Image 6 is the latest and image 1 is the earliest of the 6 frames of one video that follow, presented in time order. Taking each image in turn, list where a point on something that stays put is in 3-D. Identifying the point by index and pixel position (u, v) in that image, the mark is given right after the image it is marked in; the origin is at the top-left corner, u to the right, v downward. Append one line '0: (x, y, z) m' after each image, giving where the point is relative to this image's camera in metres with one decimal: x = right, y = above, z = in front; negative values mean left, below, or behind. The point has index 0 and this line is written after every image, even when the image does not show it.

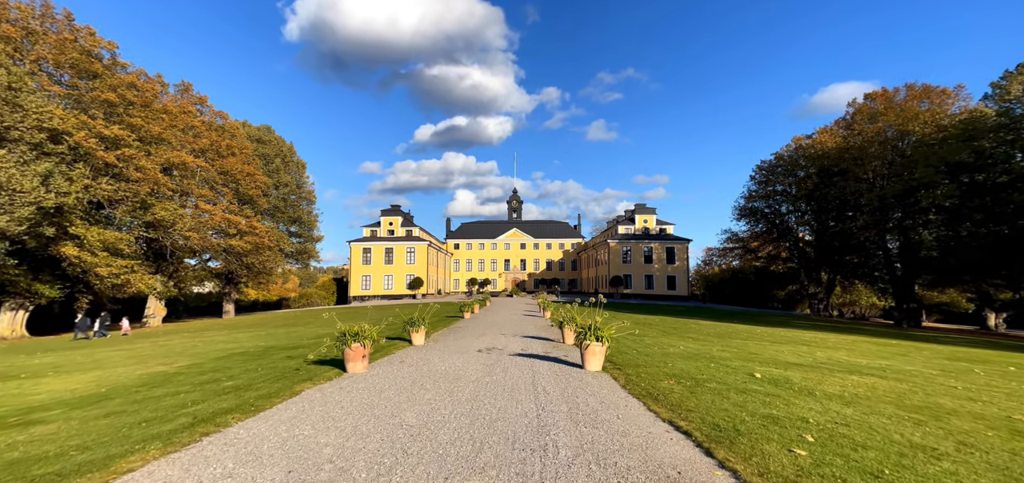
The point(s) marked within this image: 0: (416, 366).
0: (-1.7, -2.3, +7.7) m
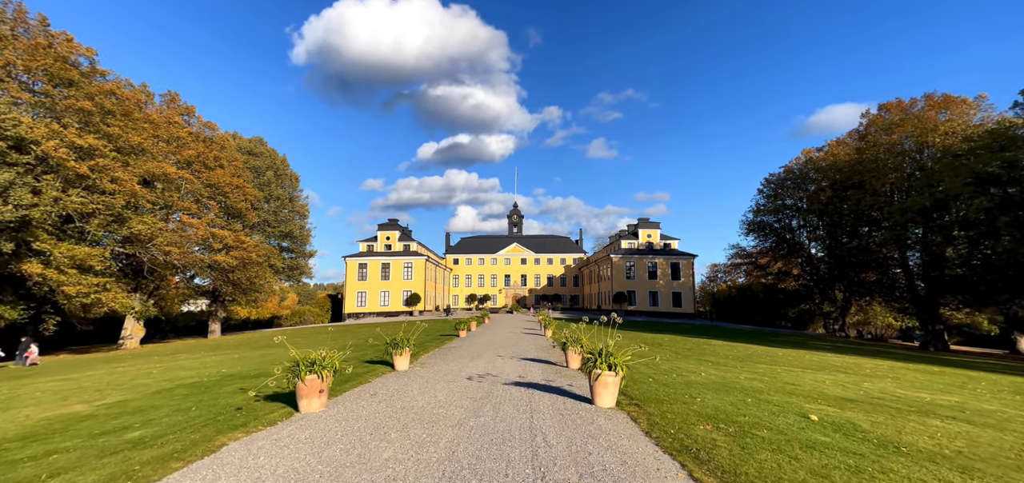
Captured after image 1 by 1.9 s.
0: (-1.8, -2.4, +6.3) m
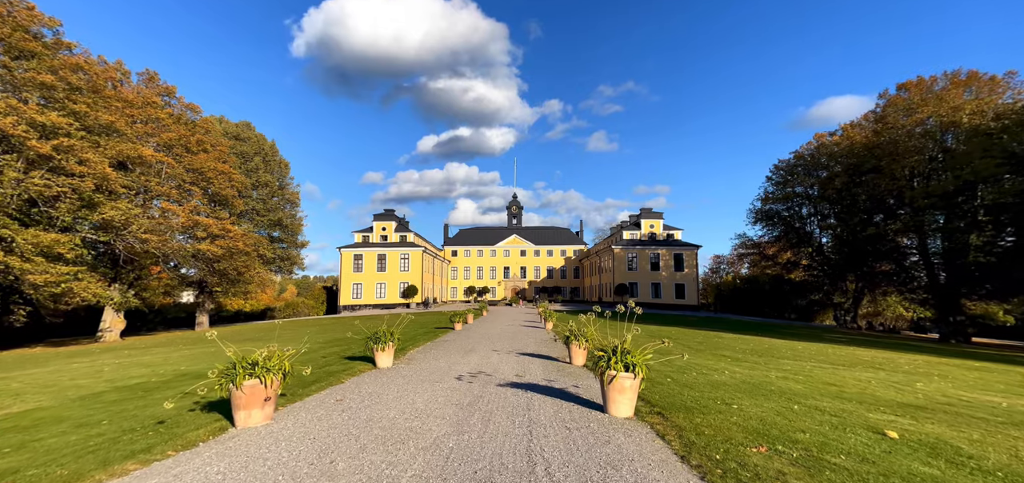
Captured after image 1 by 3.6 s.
0: (-1.9, -2.1, +5.1) m
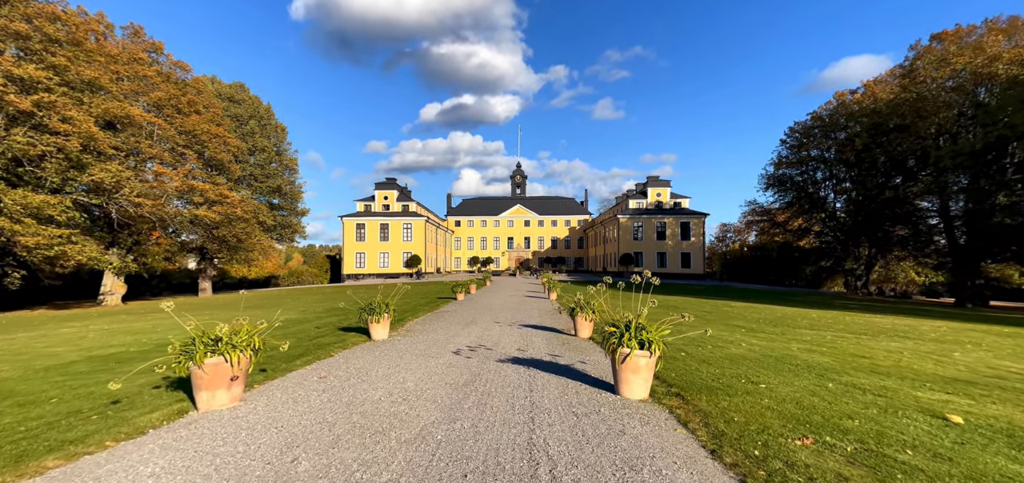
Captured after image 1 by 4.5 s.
0: (-1.9, -1.6, +4.6) m
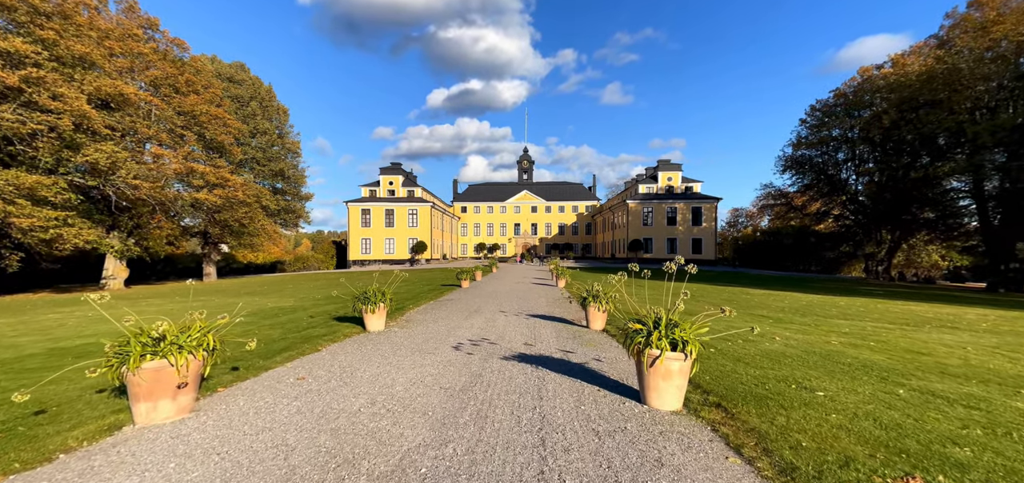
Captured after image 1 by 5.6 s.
0: (-1.8, -1.4, +3.9) m
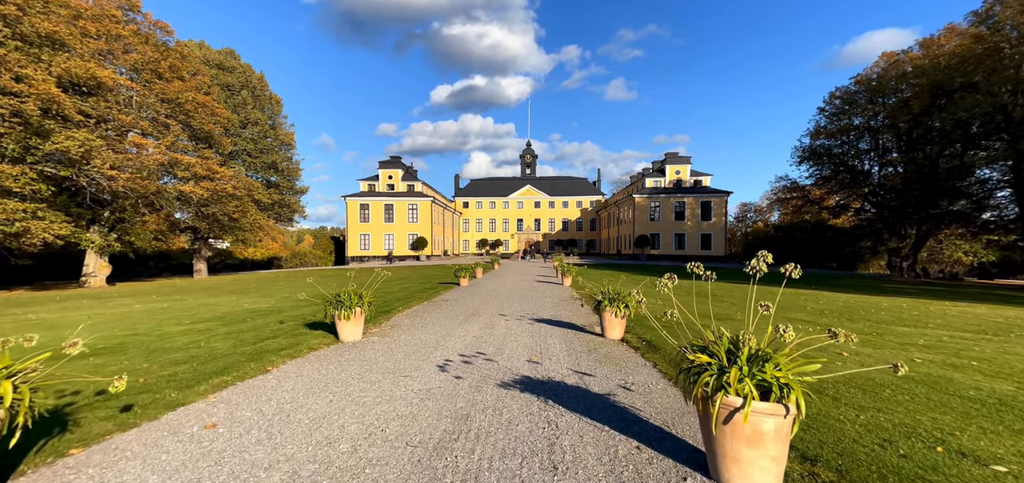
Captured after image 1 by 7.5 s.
0: (-1.8, -1.4, +2.5) m
